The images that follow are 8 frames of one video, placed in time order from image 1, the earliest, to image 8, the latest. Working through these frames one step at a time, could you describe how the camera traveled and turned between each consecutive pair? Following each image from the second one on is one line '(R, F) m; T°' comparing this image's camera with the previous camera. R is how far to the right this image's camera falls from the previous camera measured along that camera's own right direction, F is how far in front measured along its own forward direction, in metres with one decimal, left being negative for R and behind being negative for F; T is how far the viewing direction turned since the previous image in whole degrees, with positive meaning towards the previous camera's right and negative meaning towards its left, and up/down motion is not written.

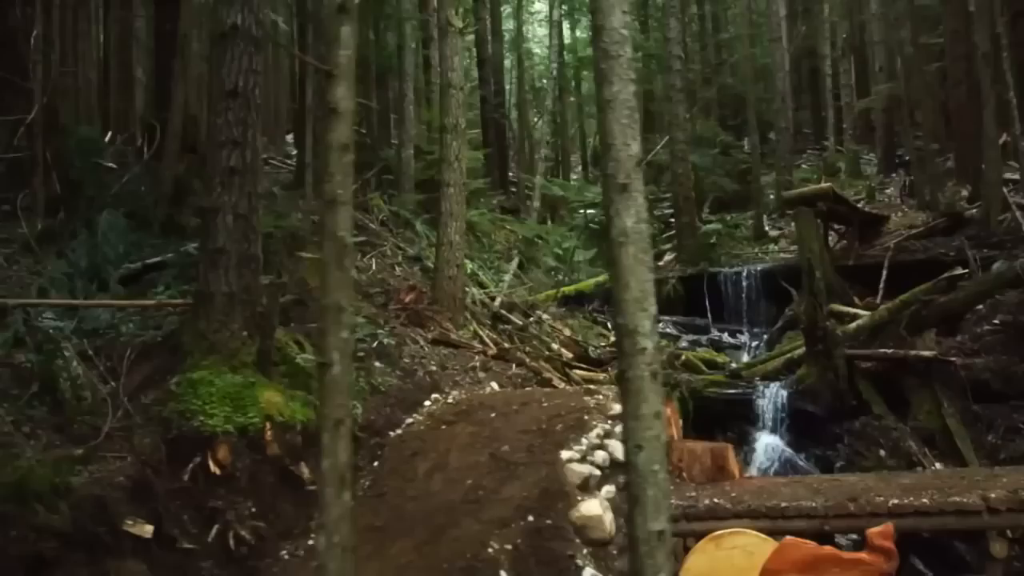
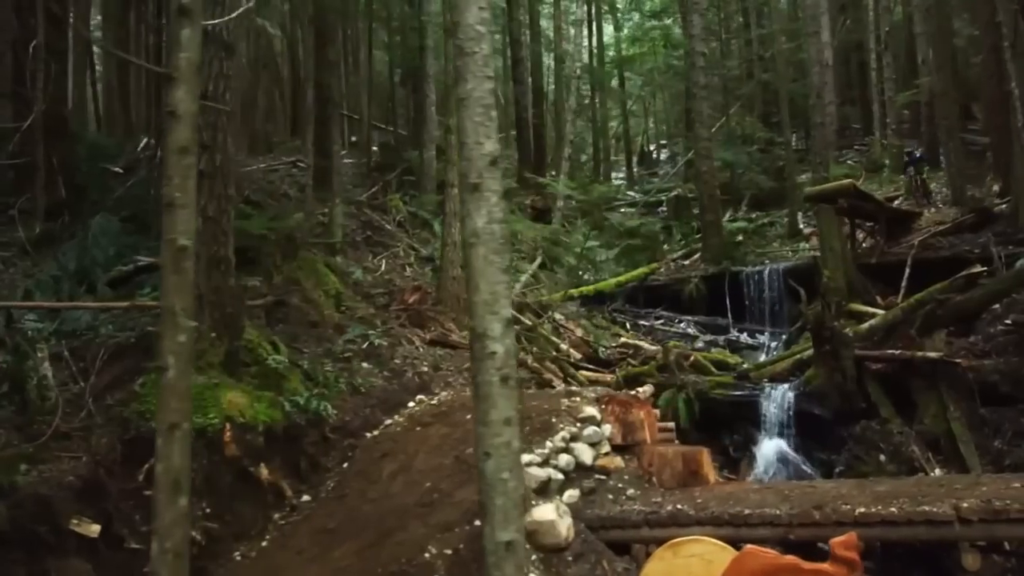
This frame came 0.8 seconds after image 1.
(+0.7, +0.1) m; -4°
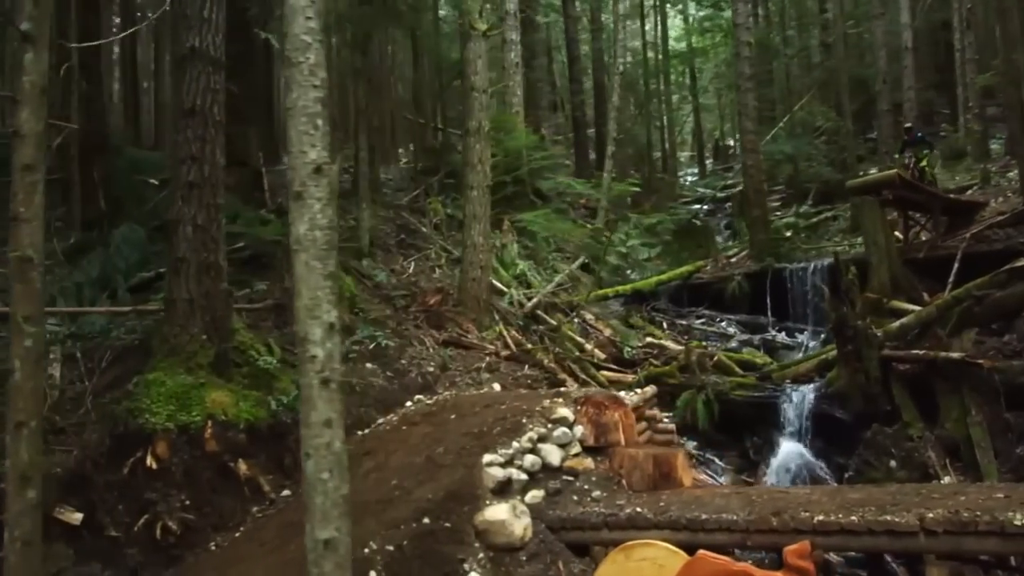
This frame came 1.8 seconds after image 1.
(+1.0, 0.0) m; -6°
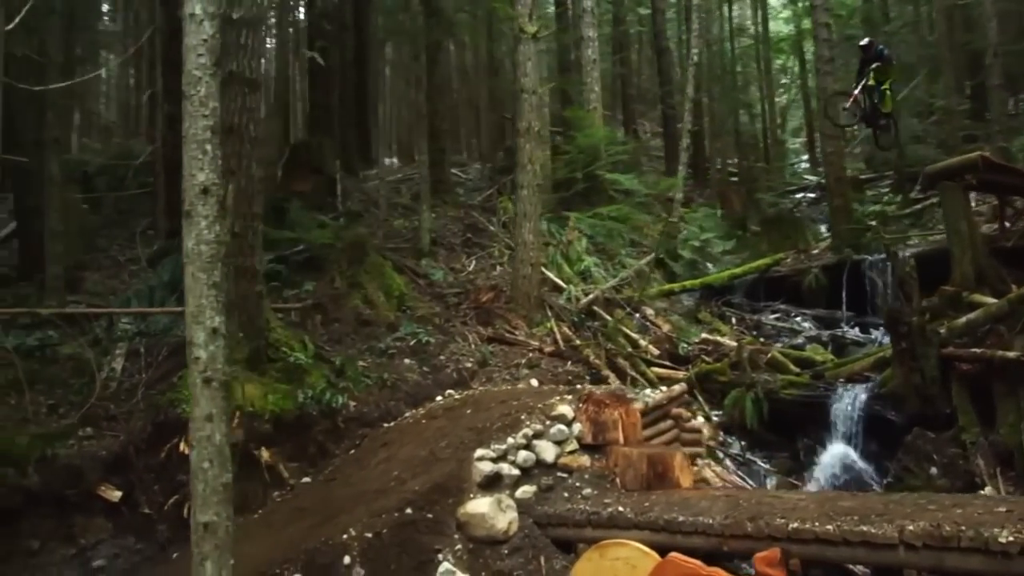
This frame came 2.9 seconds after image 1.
(+1.0, -0.1) m; -9°
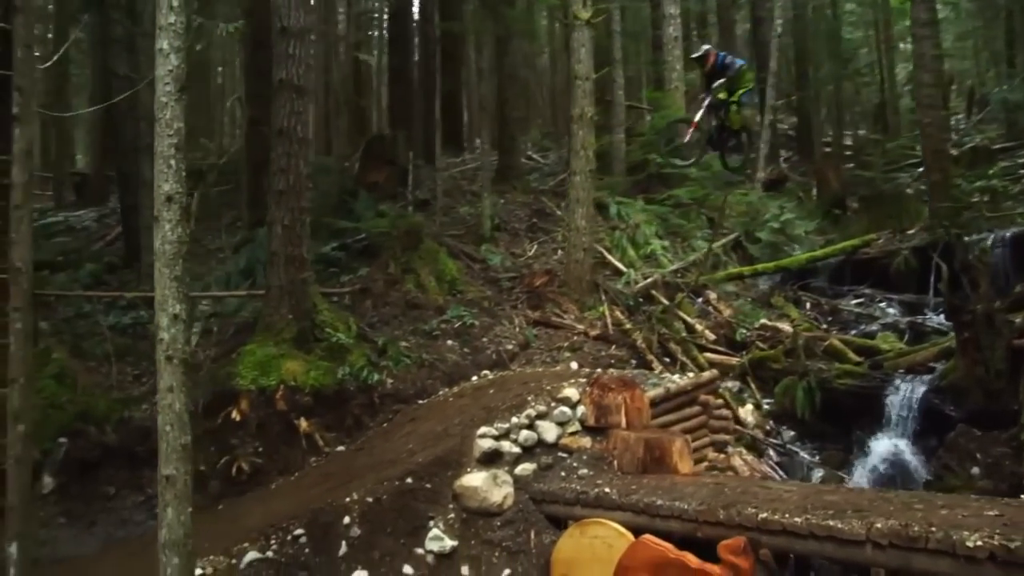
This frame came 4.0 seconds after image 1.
(+0.9, -0.2) m; -9°
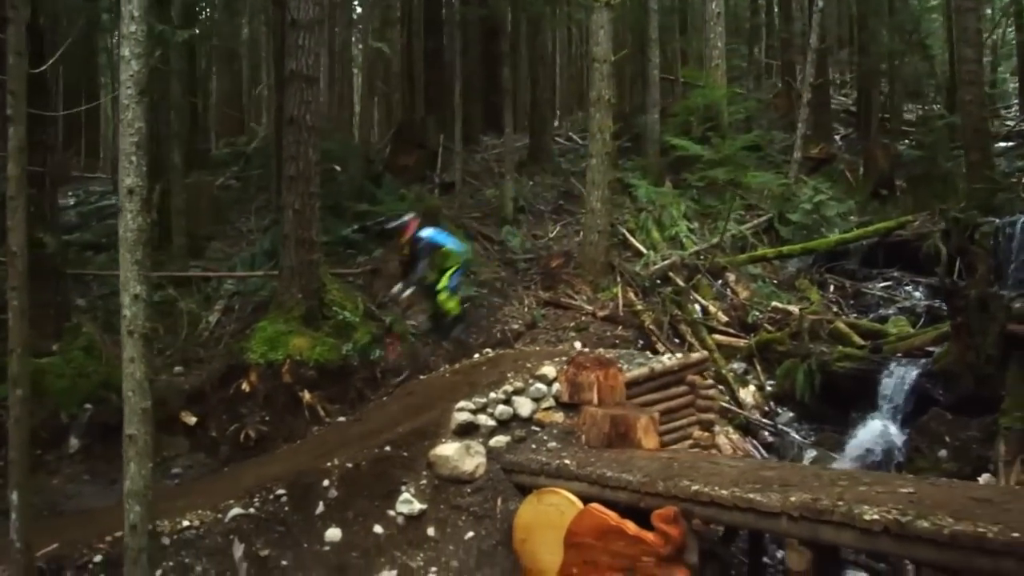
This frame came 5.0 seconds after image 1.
(+0.8, -0.3) m; -5°
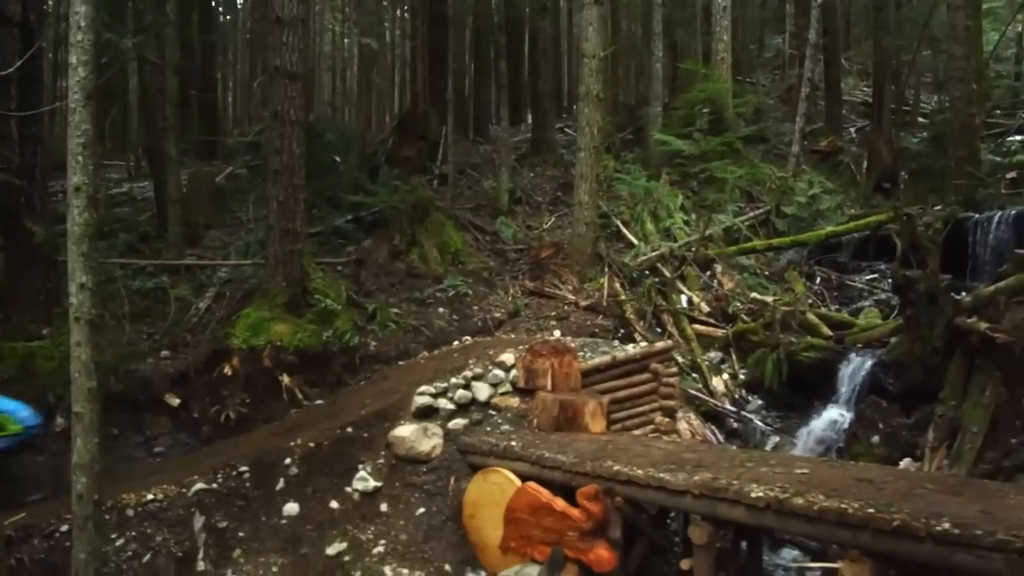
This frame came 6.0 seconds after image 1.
(+0.7, -0.3) m; -2°
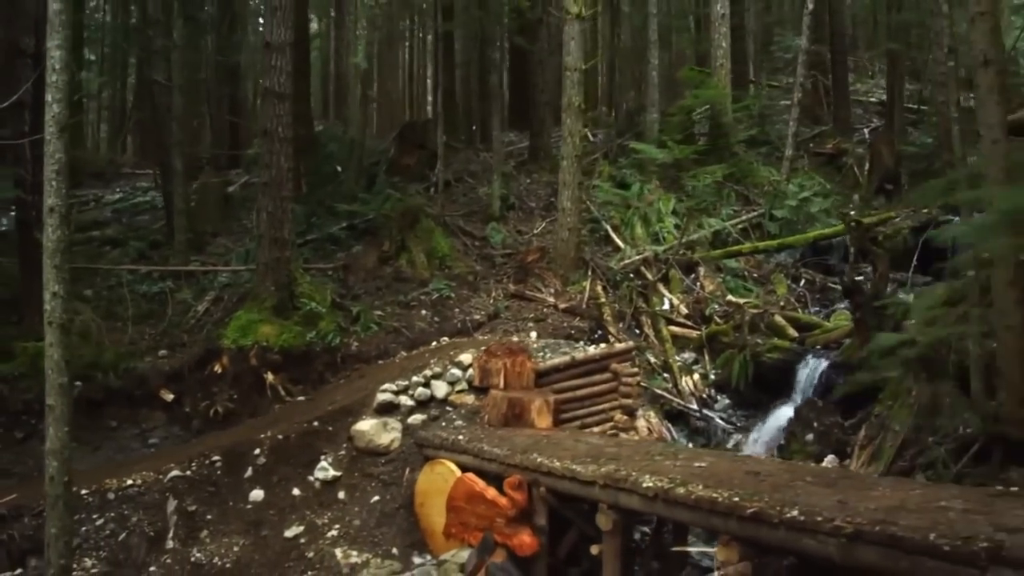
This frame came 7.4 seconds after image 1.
(+0.8, -0.4) m; -3°
